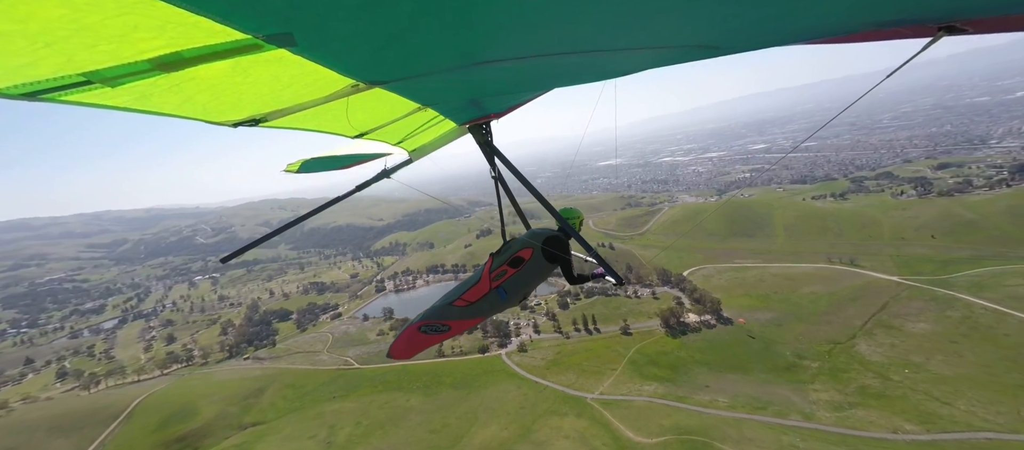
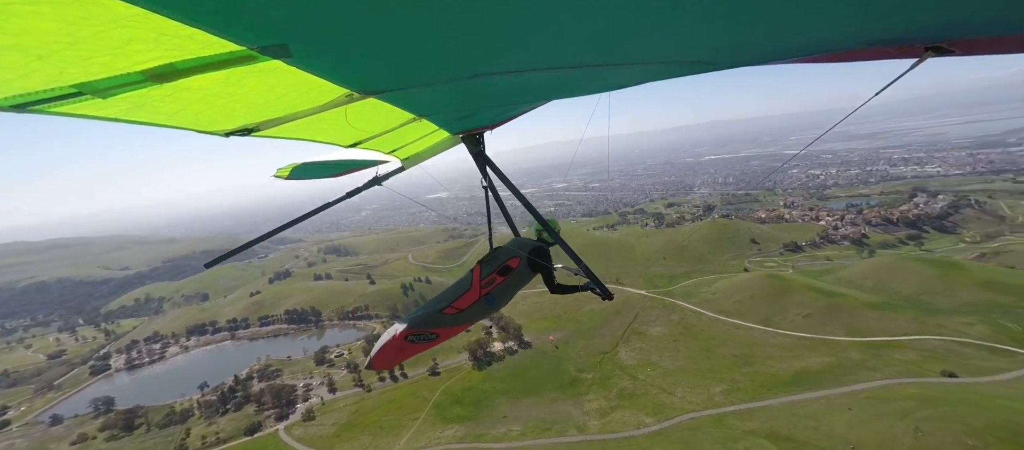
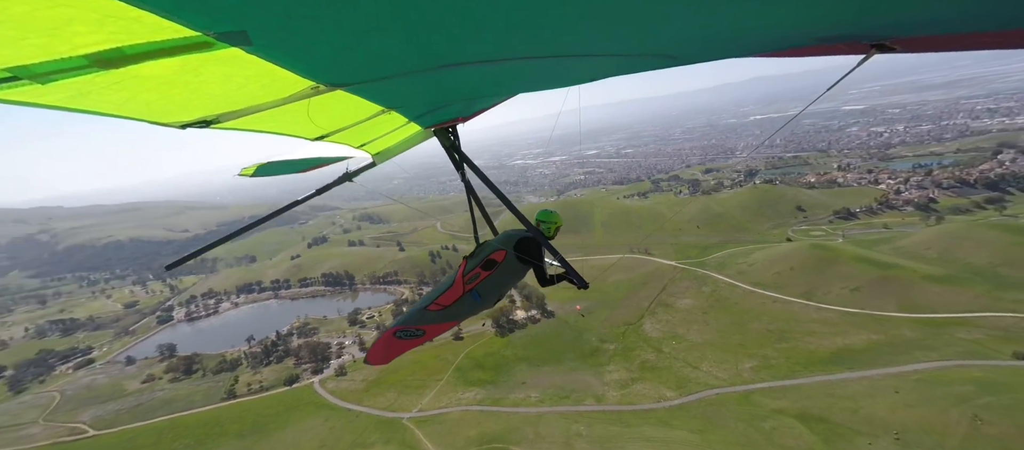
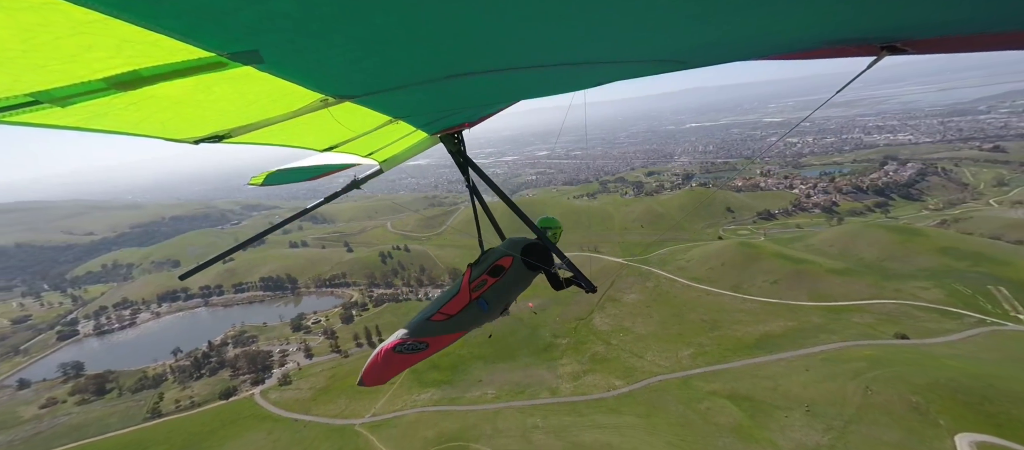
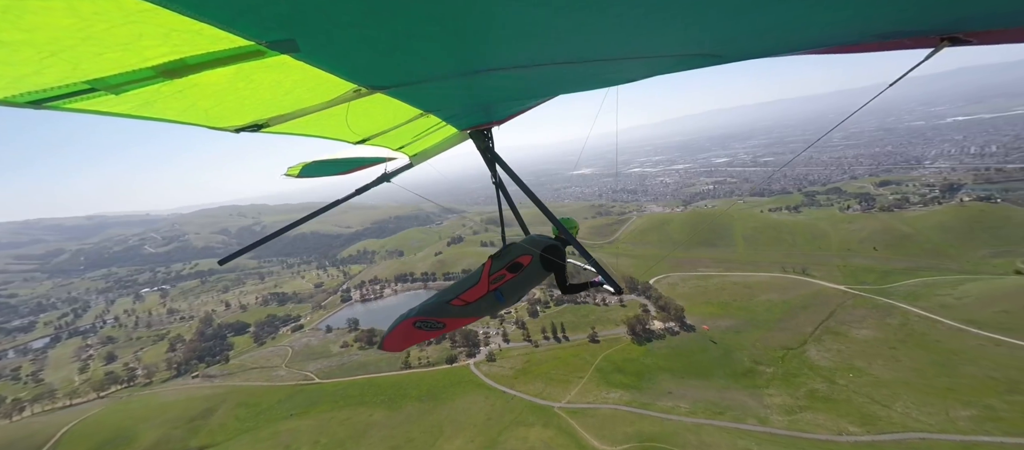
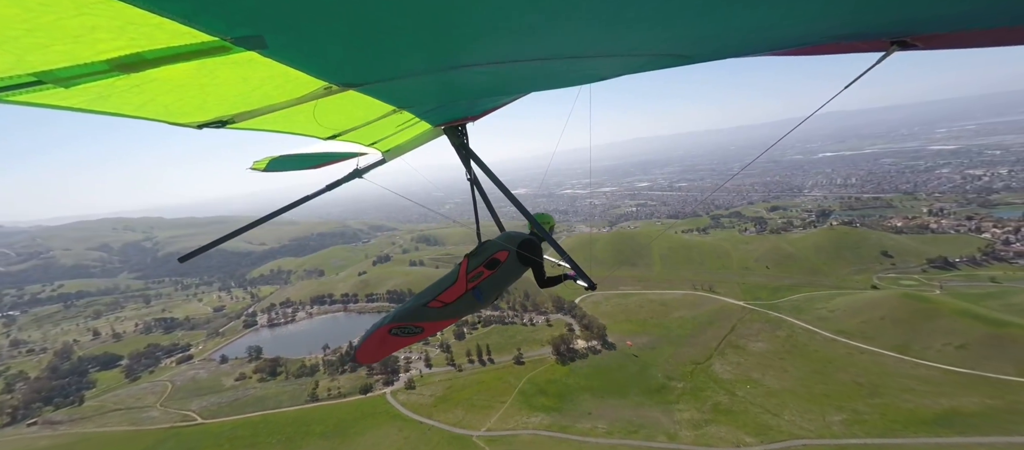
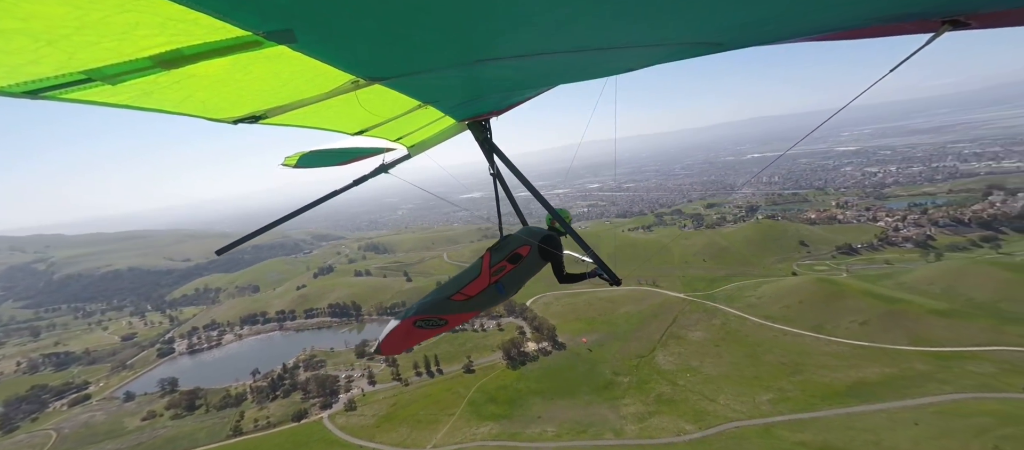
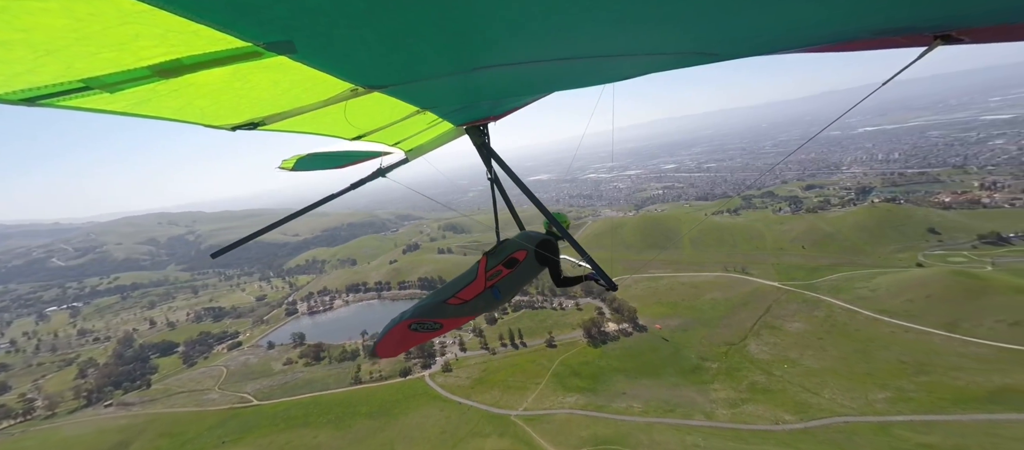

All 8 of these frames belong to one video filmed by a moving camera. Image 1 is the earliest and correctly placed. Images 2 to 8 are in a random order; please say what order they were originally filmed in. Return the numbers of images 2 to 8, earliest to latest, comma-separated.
5, 8, 6, 7, 2, 4, 3
